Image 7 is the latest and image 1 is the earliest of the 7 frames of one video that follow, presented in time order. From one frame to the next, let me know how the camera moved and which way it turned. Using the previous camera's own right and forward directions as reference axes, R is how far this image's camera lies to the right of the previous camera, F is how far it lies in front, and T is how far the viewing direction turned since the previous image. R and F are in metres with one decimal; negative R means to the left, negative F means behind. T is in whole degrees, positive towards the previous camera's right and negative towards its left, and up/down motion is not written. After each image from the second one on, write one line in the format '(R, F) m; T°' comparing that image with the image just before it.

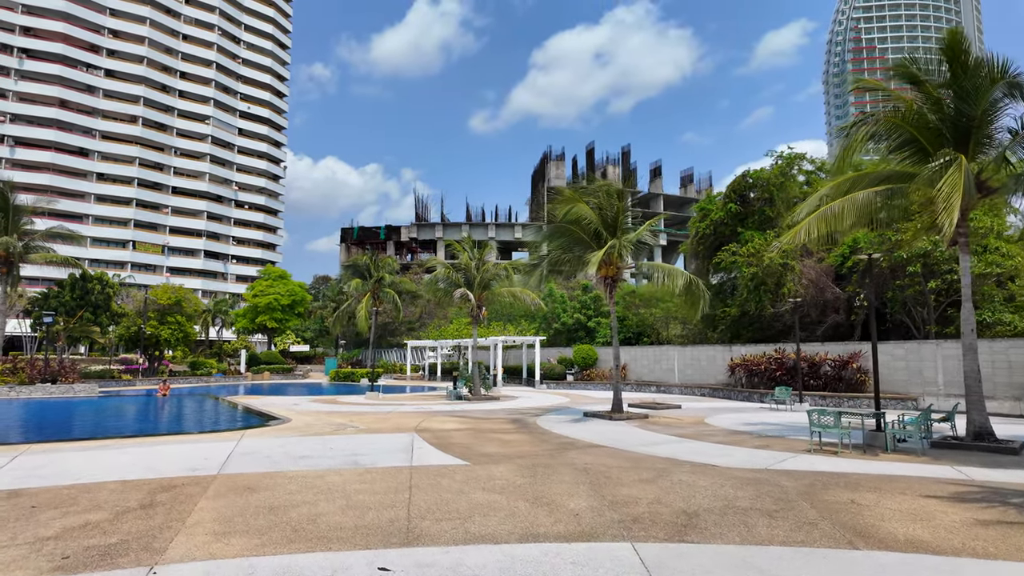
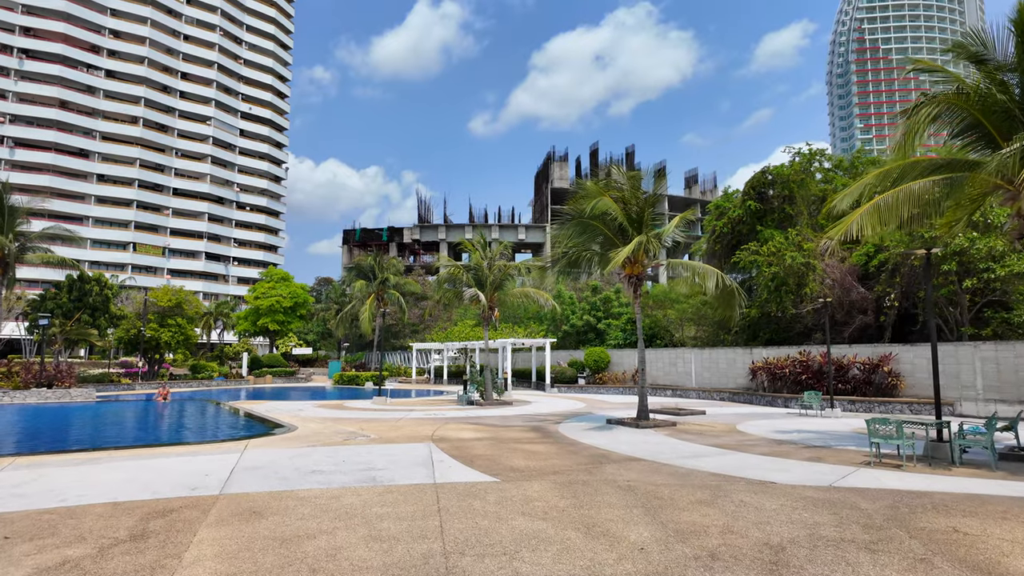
(-0.5, +0.9) m; 0°
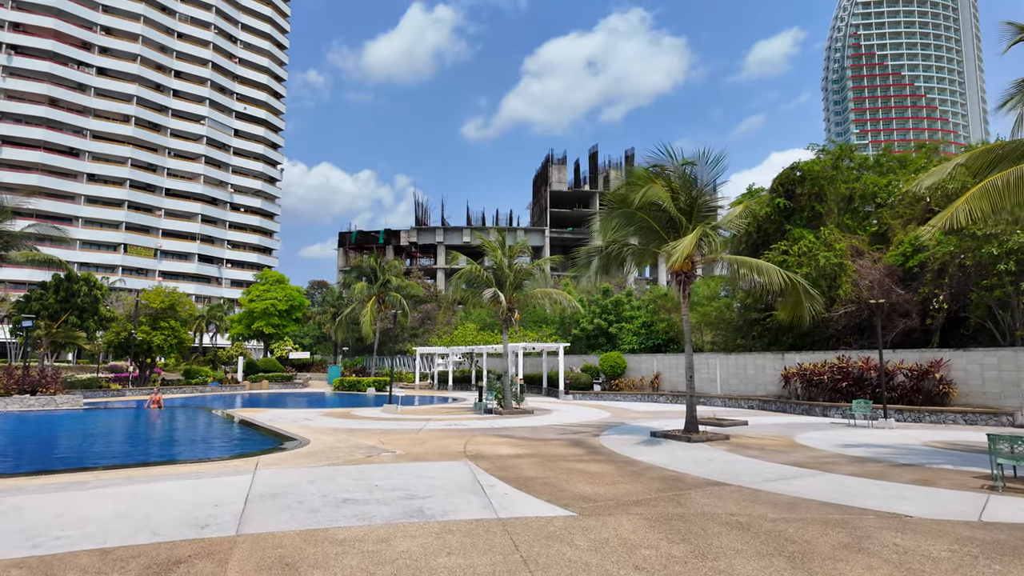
(-1.0, +1.4) m; +1°
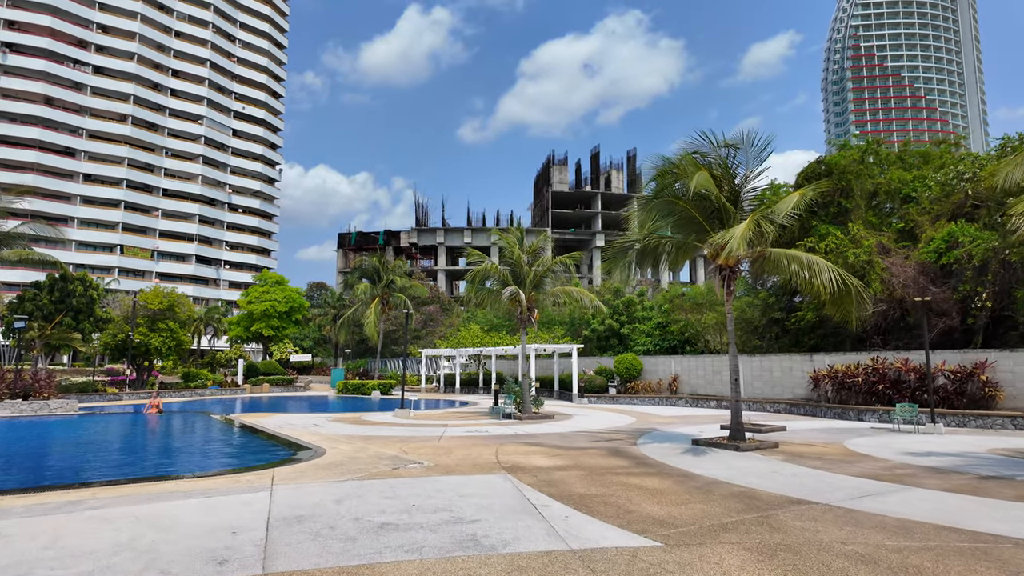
(-0.7, +1.0) m; 0°
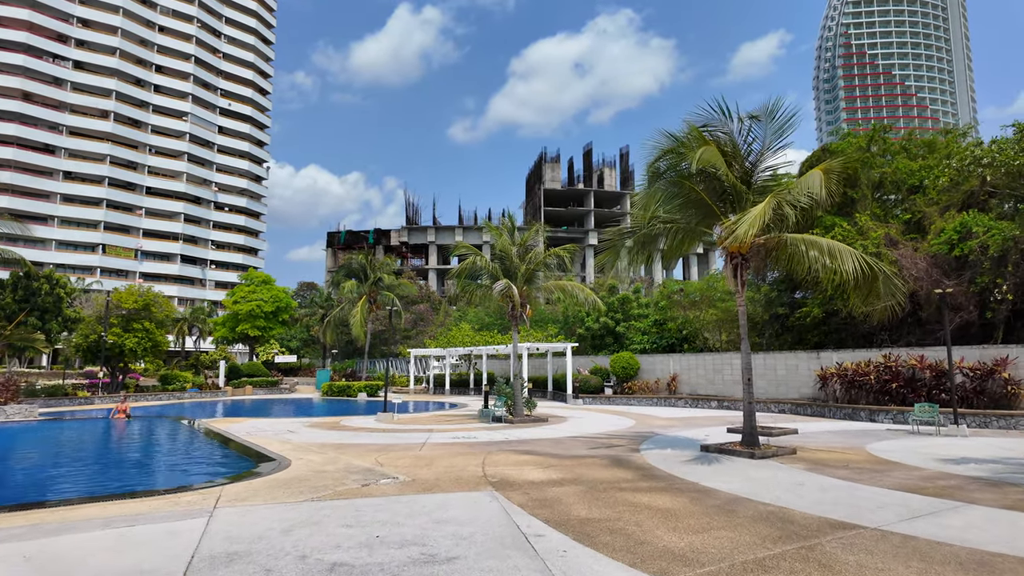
(+0.1, +1.3) m; +1°
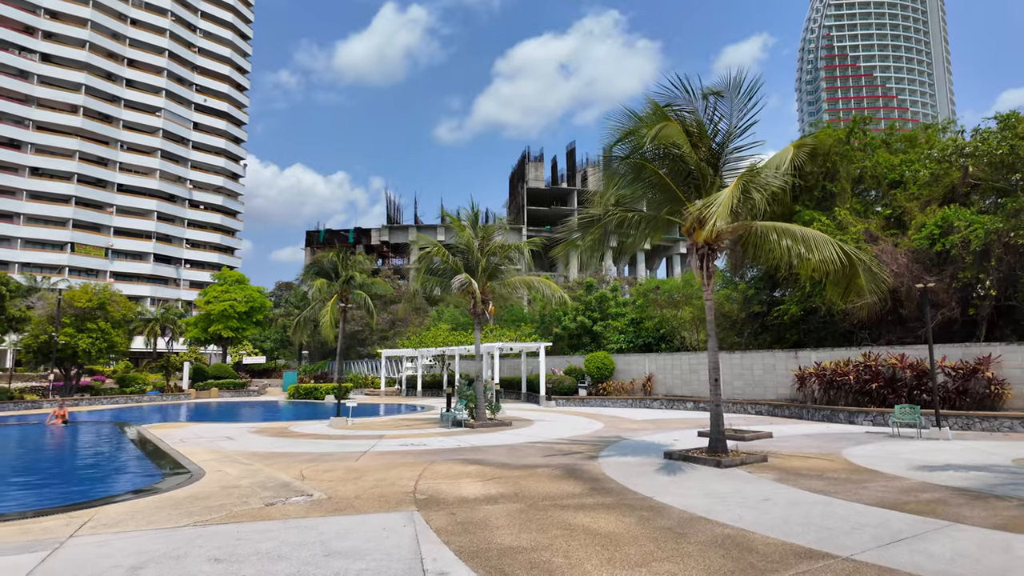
(+0.7, +1.0) m; +1°
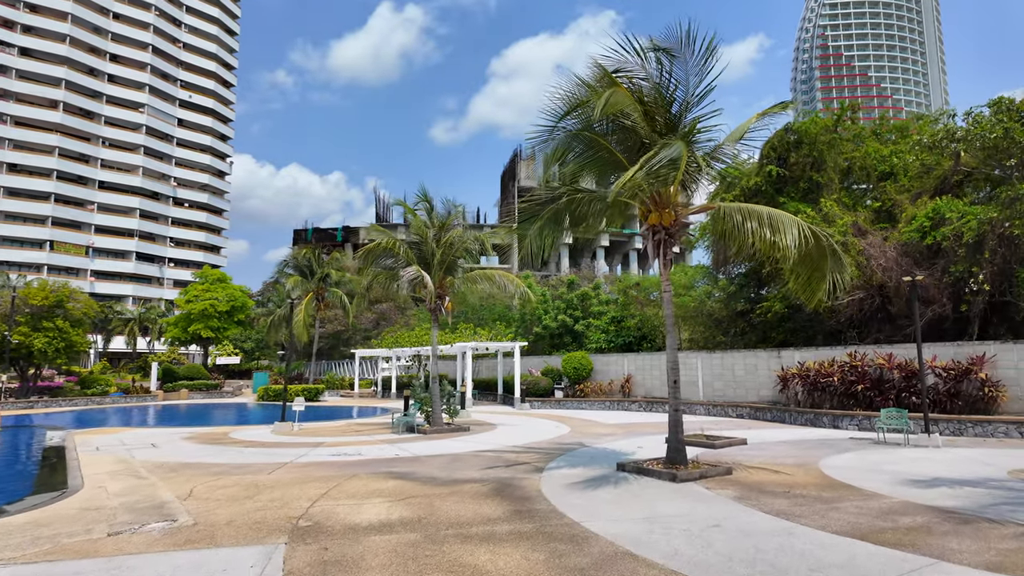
(+1.0, +1.2) m; 0°
